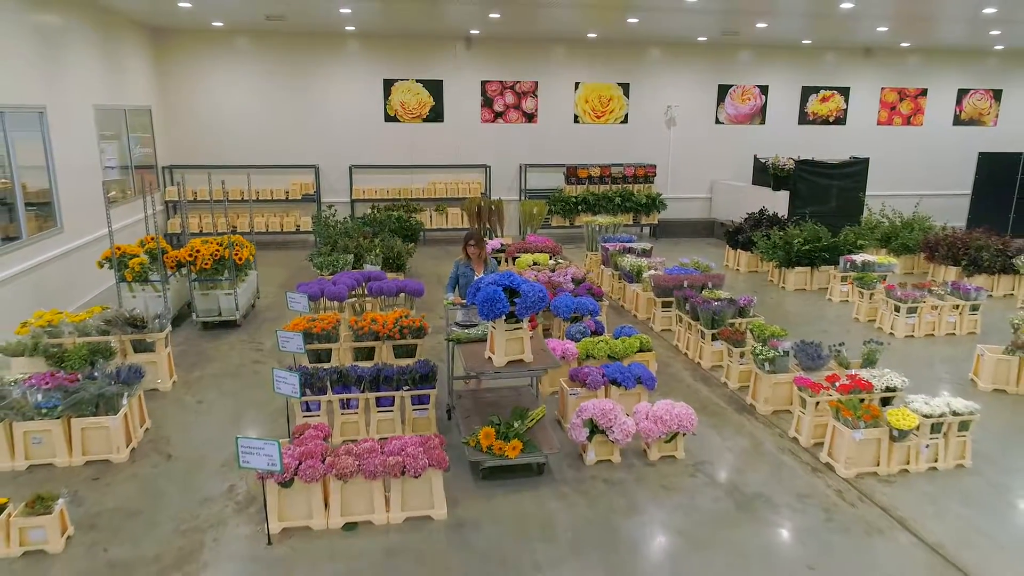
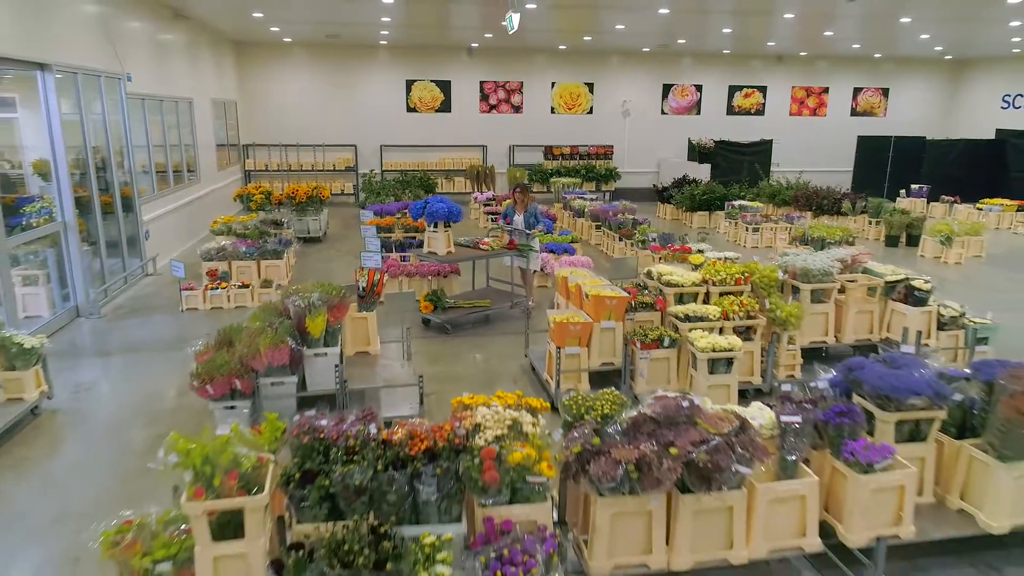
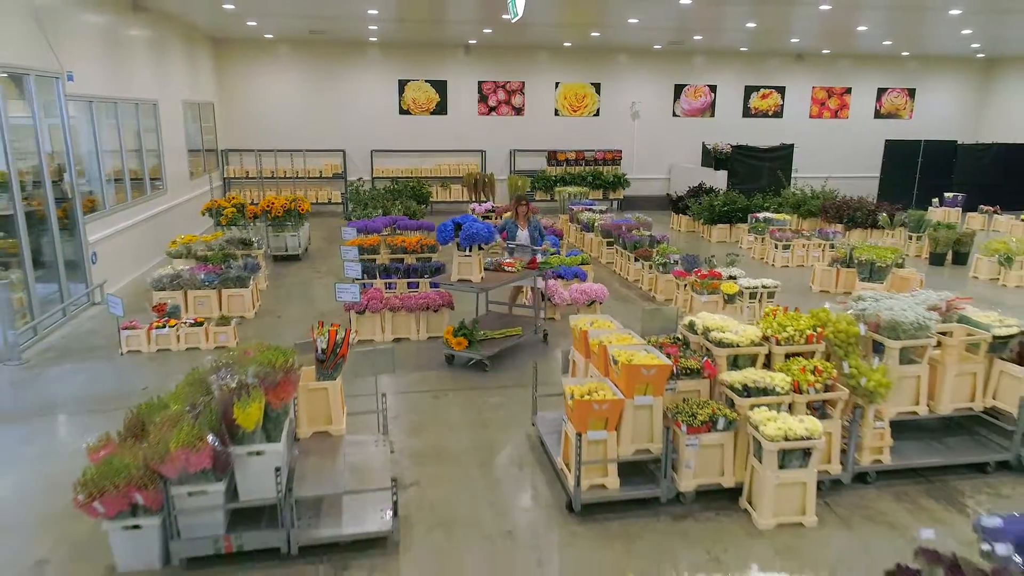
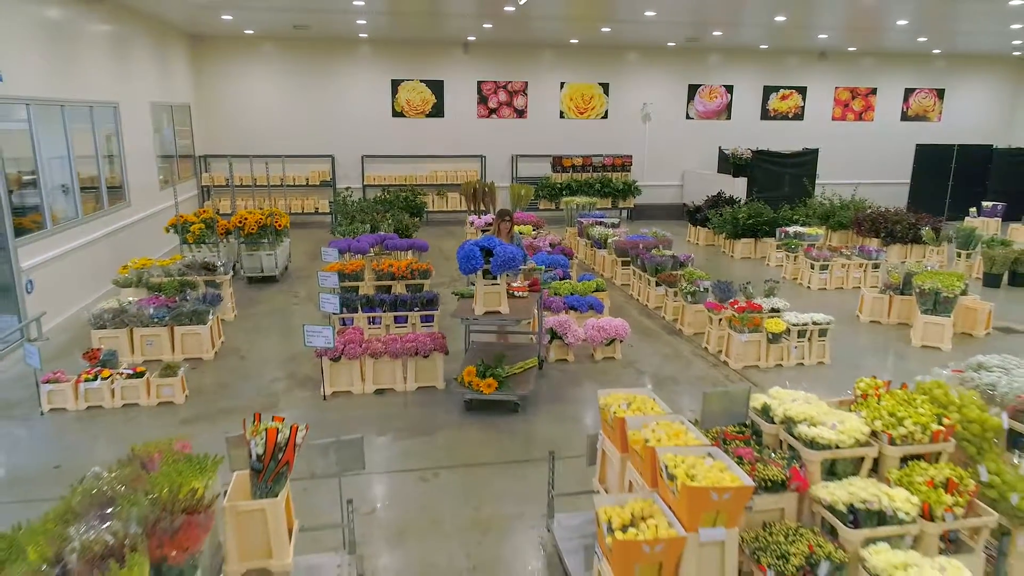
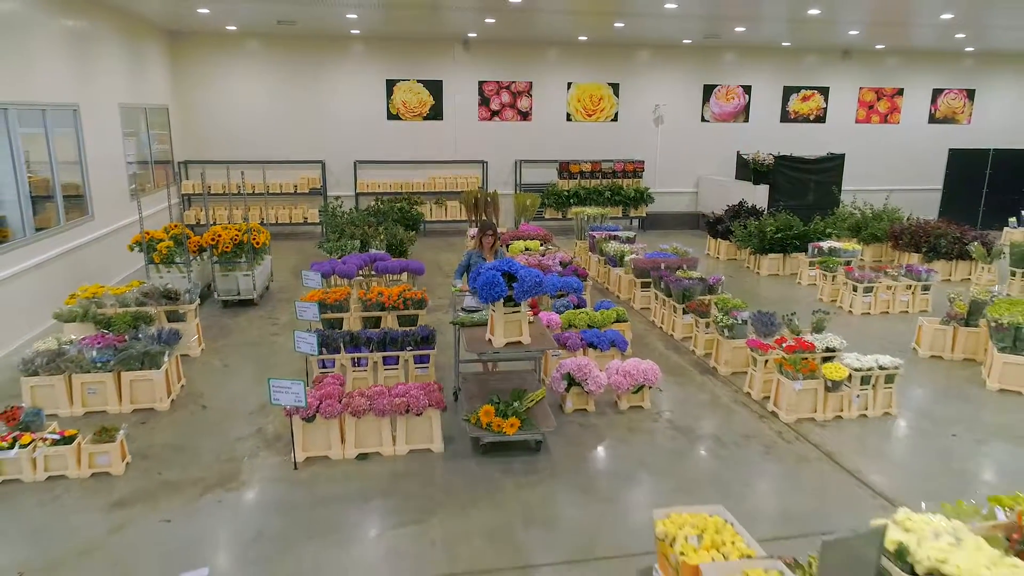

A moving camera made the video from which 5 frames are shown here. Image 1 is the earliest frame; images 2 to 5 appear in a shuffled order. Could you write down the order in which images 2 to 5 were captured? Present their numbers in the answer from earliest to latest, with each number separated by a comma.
5, 4, 3, 2
